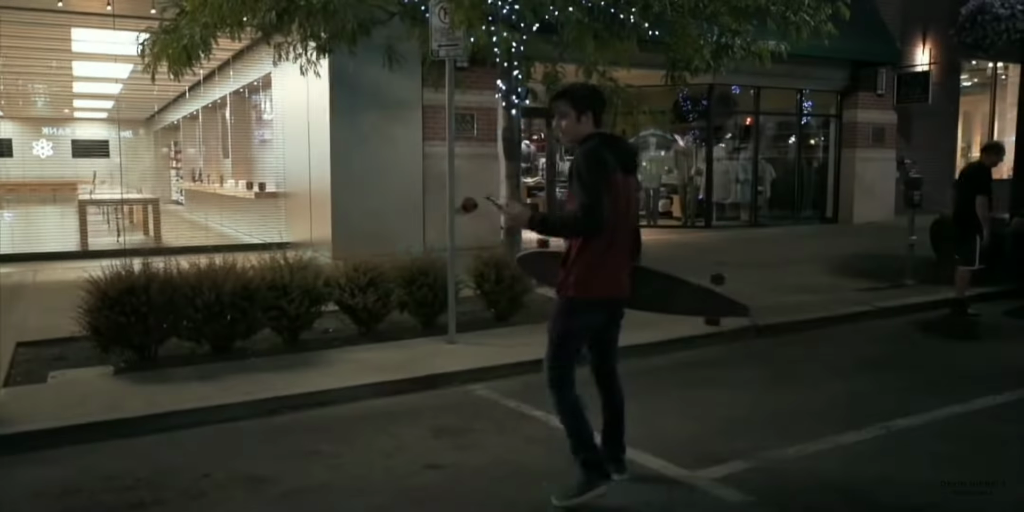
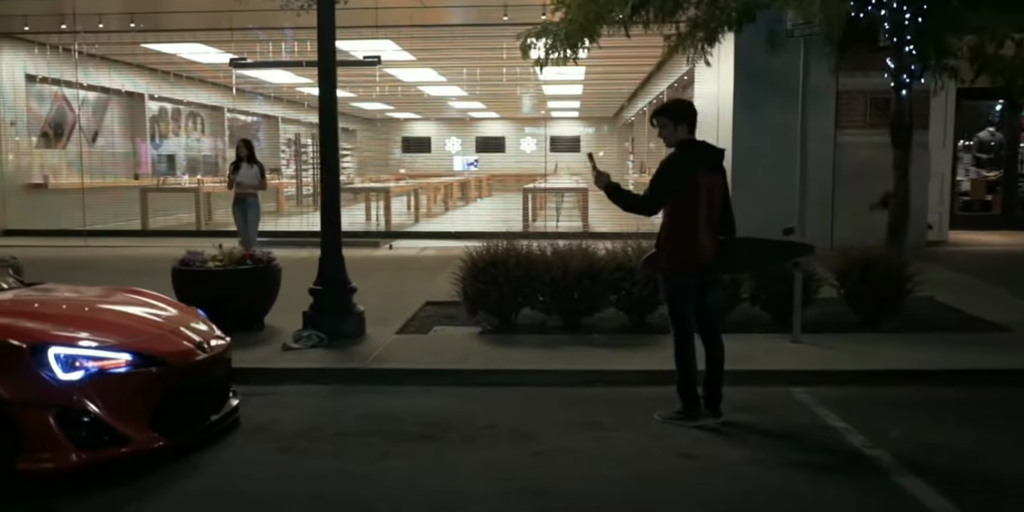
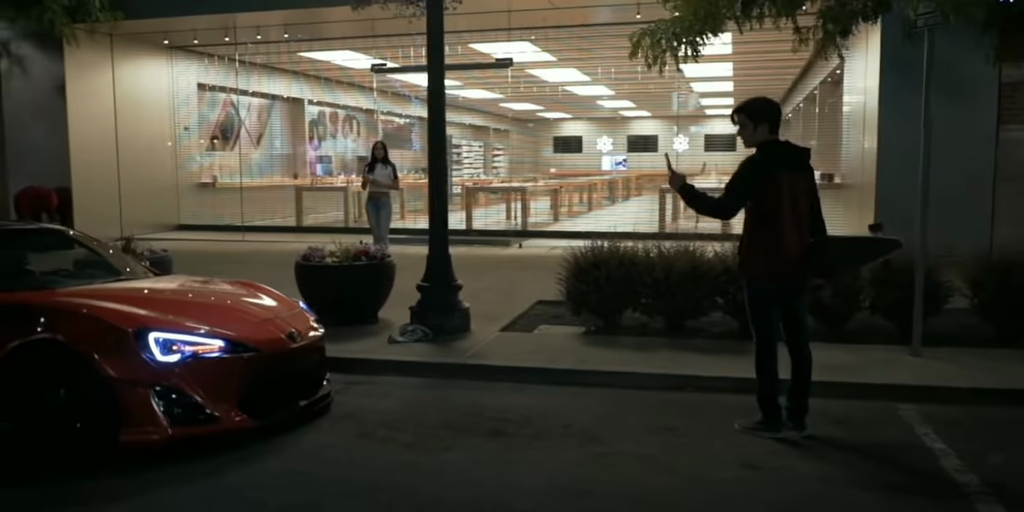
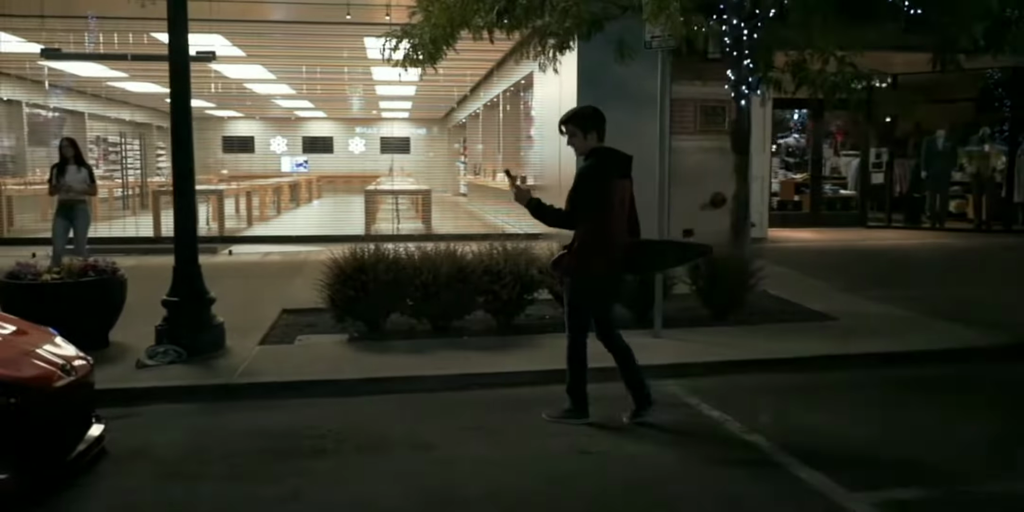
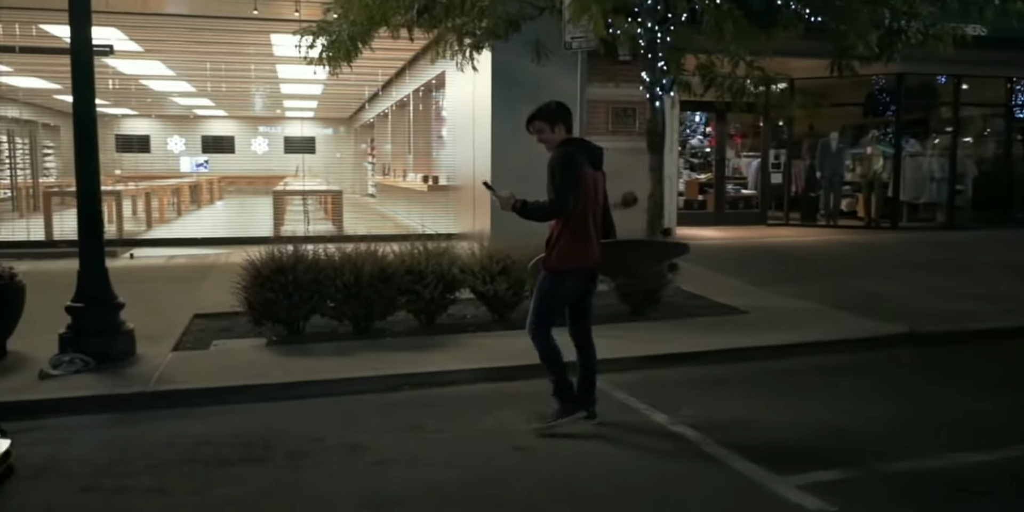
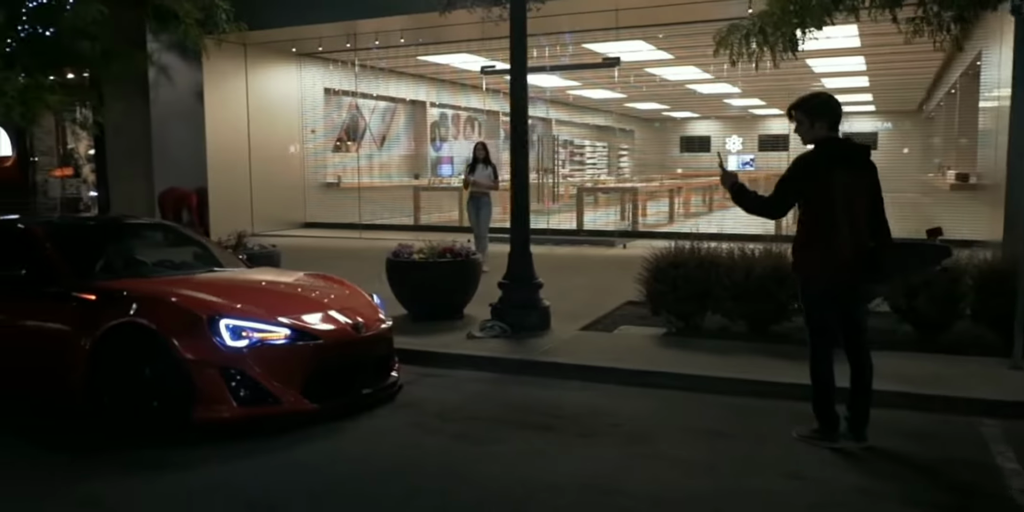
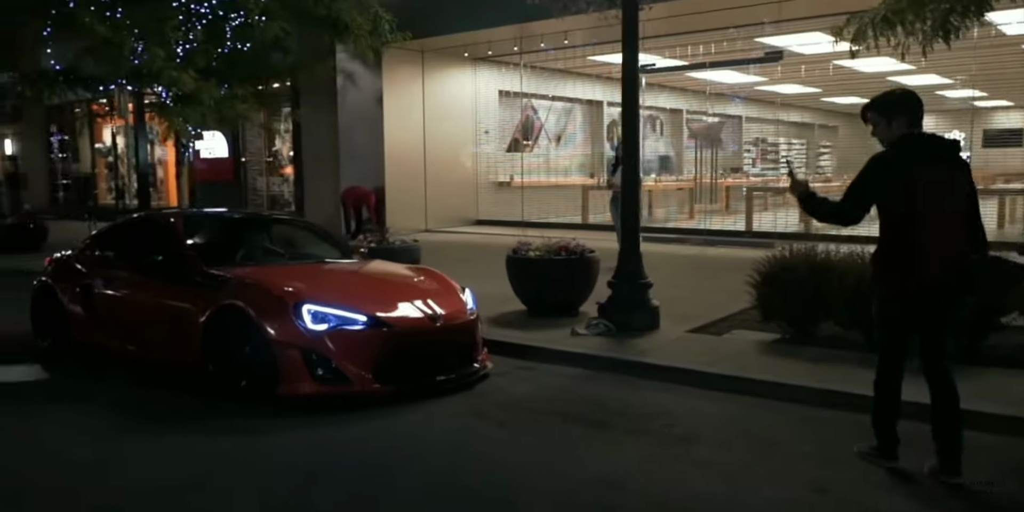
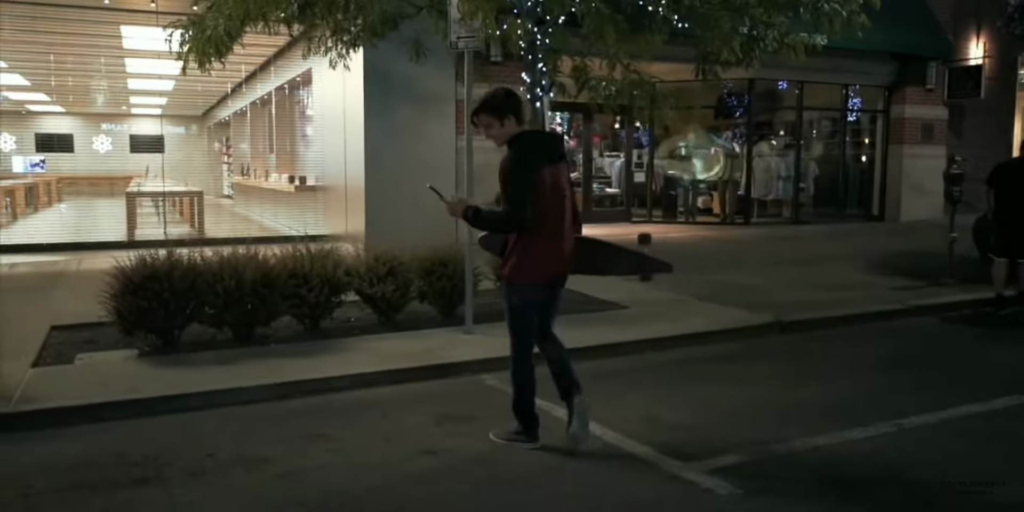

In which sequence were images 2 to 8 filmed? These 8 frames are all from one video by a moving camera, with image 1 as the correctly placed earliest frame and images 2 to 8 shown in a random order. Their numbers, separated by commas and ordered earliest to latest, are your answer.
8, 5, 4, 2, 3, 6, 7
